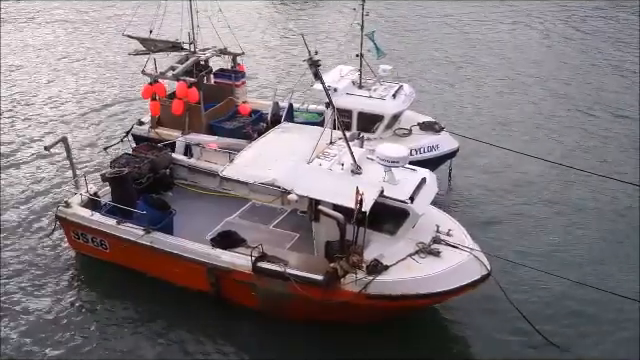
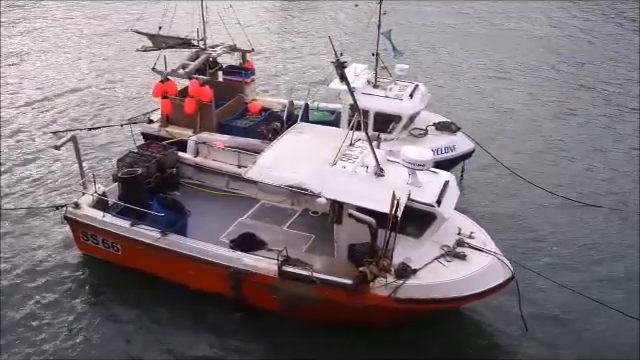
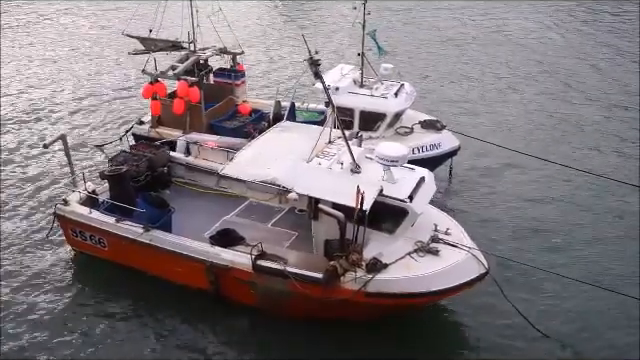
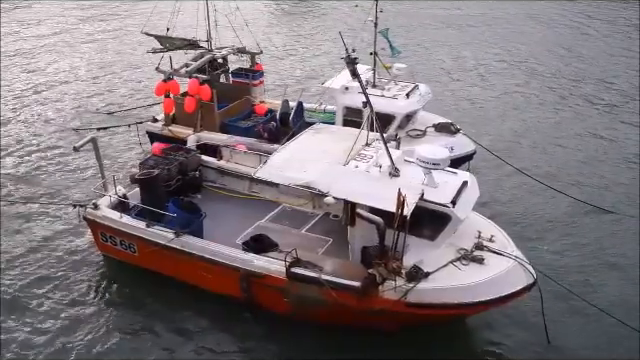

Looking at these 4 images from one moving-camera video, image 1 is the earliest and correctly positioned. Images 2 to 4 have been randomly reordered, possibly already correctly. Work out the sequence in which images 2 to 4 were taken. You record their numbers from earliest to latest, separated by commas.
3, 2, 4
